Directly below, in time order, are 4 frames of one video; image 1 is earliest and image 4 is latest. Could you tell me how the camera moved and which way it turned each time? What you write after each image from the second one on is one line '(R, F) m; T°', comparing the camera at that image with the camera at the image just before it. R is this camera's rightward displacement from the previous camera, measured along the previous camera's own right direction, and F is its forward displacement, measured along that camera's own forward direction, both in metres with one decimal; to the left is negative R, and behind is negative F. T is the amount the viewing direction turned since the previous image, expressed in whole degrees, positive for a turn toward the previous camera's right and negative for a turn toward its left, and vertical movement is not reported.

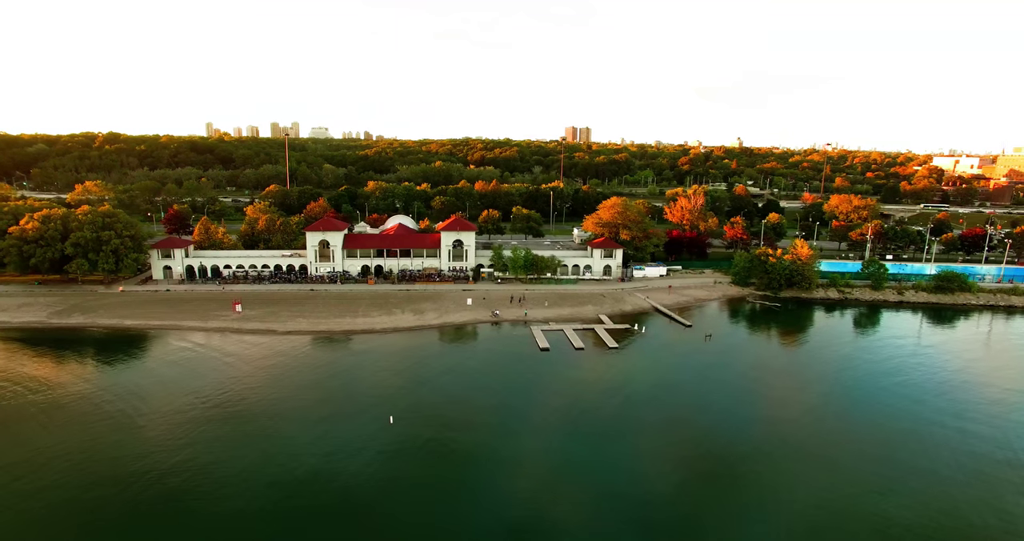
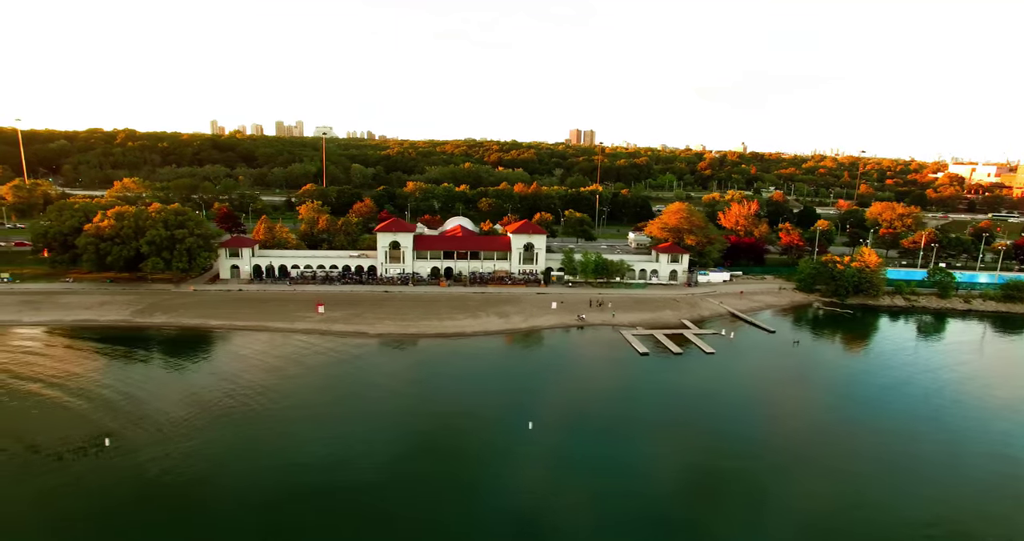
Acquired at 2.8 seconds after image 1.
(-6.4, +0.2) m; 0°
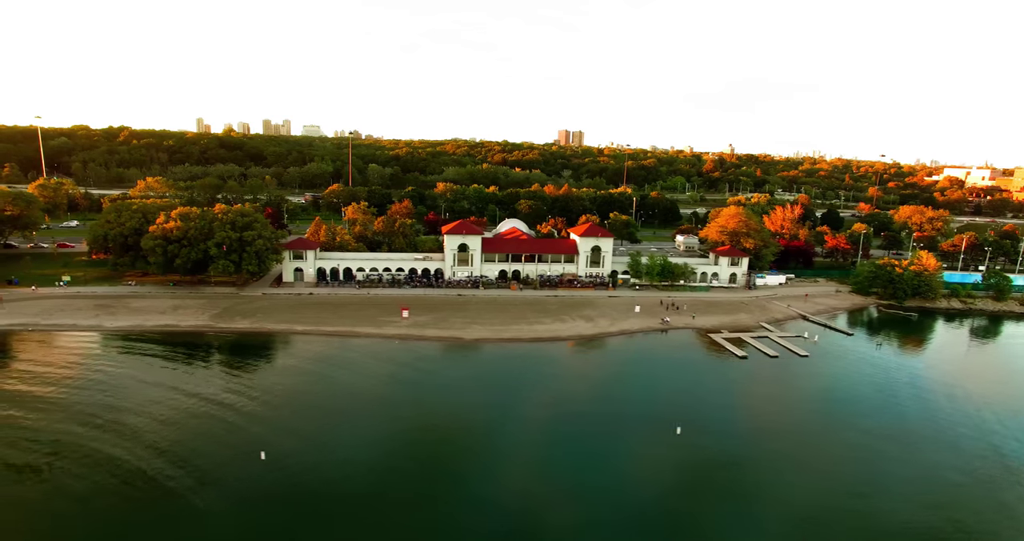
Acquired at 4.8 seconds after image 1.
(-7.4, +0.4) m; +2°
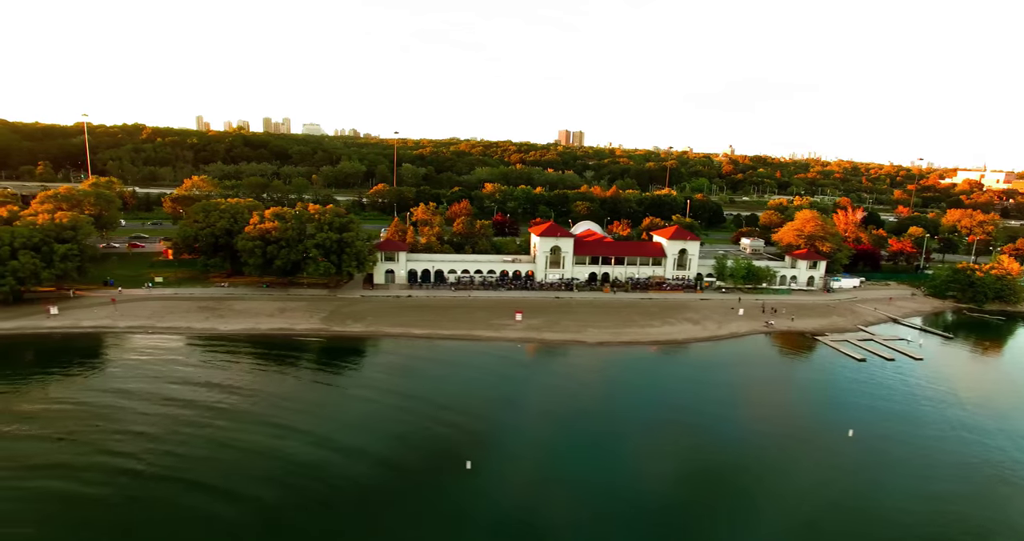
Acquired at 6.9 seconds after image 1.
(-8.3, +0.1) m; +1°
